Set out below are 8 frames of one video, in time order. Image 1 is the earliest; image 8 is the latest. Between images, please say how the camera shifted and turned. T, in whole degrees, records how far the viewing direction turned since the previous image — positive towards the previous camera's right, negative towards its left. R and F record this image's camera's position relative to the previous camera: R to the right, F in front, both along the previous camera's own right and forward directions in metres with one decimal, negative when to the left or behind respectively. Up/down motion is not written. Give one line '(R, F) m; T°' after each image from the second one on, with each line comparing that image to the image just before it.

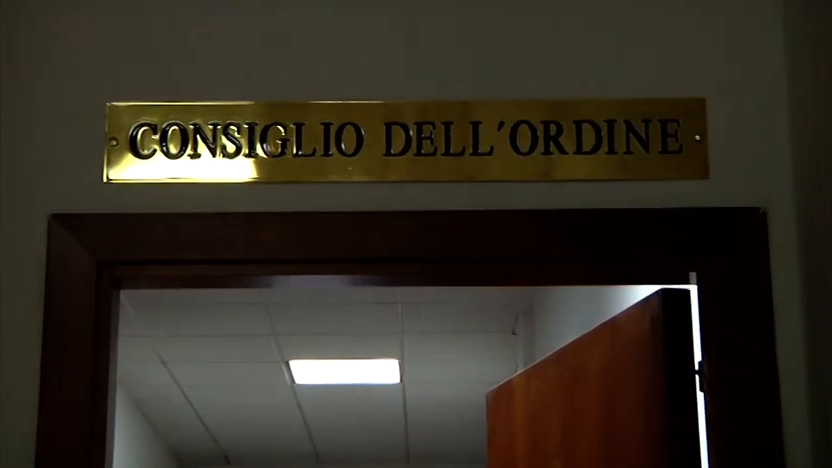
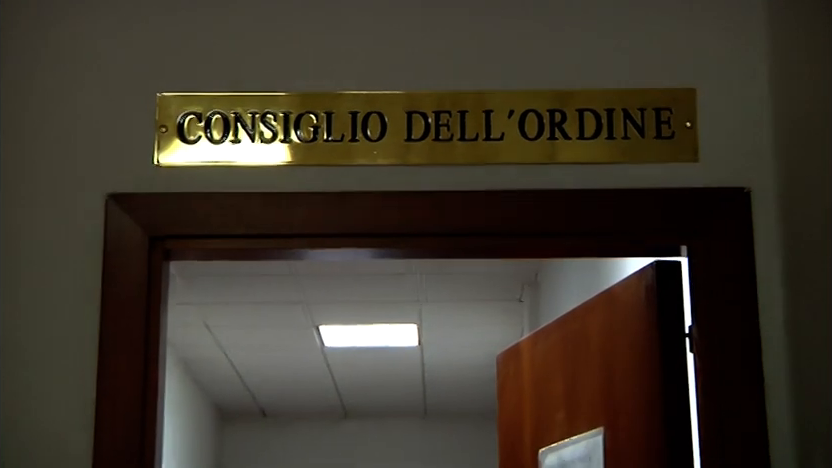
(0.0, -0.1) m; -2°
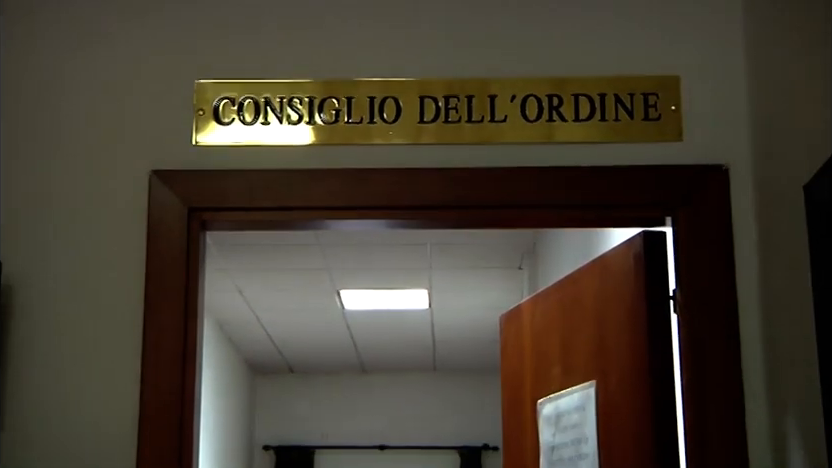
(0.0, -0.2) m; 0°
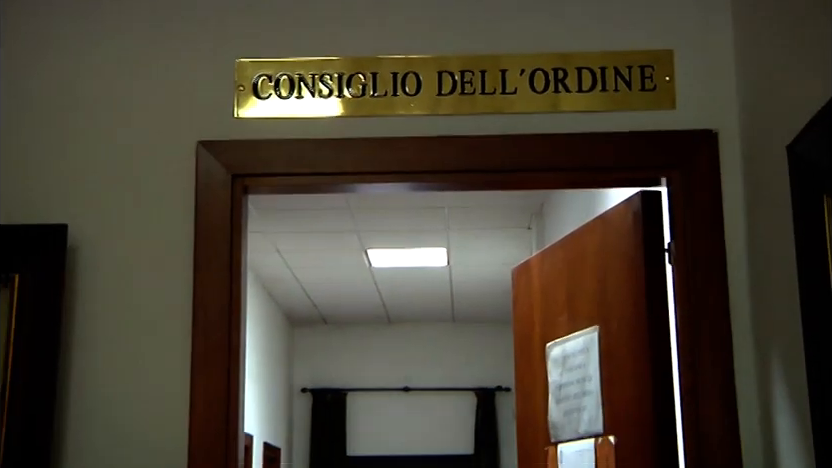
(0.0, -0.2) m; -1°
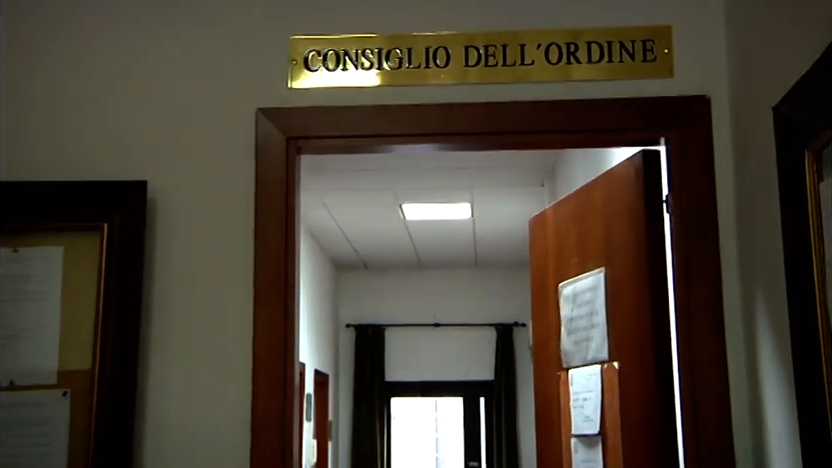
(0.0, -0.3) m; -1°
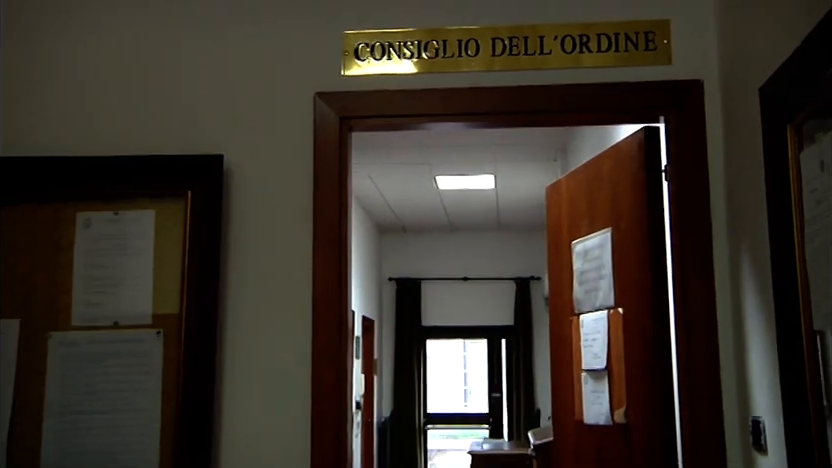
(0.0, -0.3) m; -1°
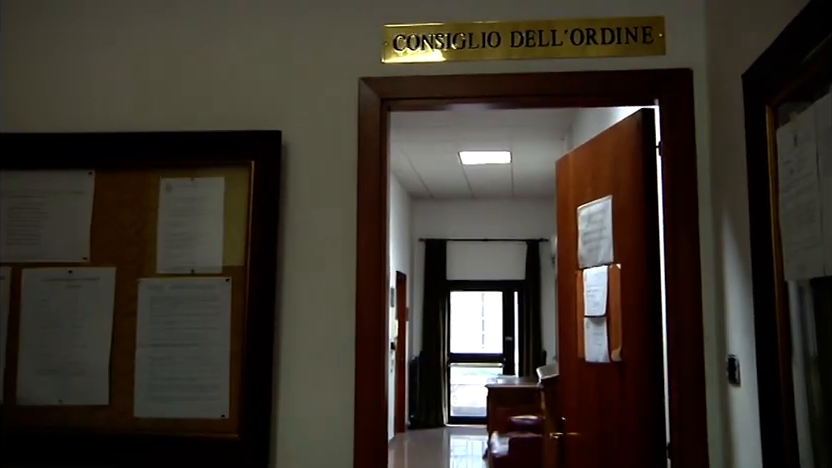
(-0.1, -0.4) m; -1°
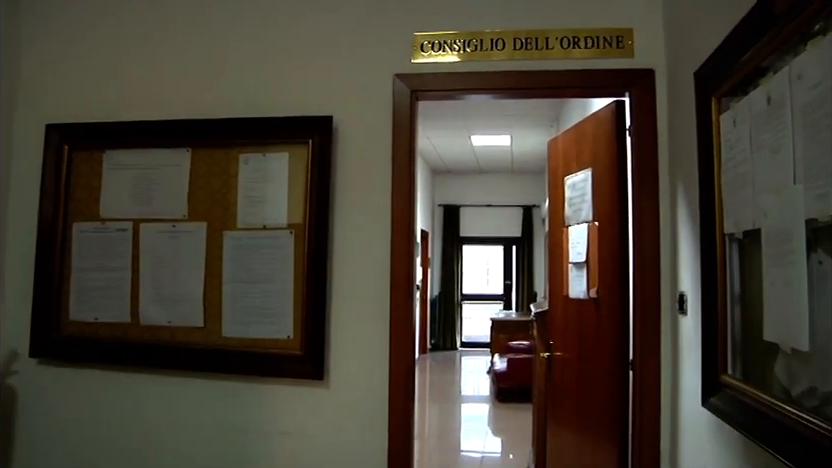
(-0.1, -0.7) m; 0°
